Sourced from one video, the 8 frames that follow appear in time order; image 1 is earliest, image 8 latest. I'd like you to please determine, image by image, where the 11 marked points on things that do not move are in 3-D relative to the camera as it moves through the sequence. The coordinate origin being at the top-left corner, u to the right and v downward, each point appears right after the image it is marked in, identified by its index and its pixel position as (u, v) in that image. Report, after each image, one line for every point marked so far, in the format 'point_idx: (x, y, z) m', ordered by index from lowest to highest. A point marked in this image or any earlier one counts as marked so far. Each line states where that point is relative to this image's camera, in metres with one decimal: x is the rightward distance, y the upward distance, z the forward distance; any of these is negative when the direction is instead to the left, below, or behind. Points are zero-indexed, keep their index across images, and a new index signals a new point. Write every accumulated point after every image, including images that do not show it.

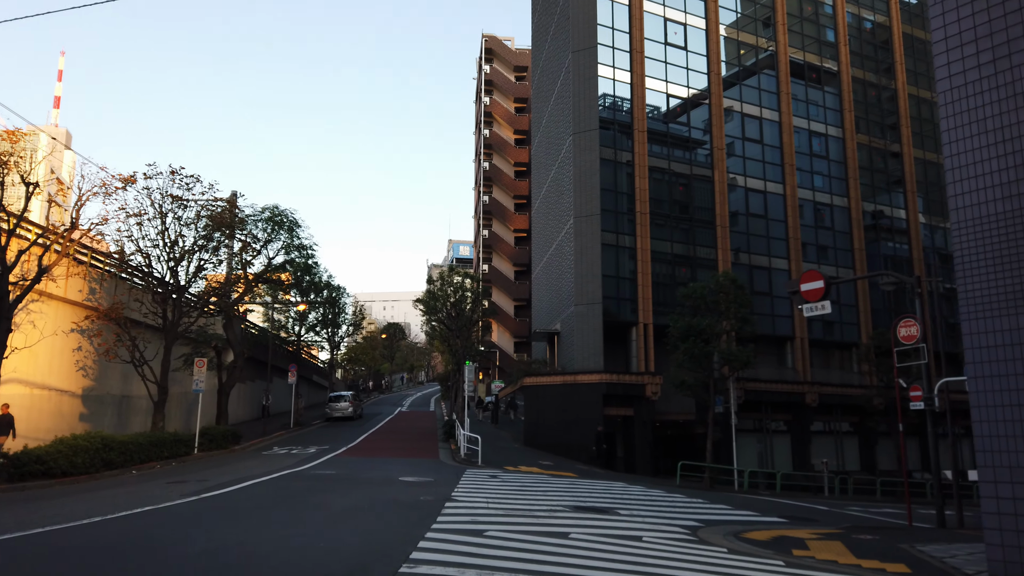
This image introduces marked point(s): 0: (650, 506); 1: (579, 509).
0: (+3.6, -5.7, +19.9) m
1: (+1.6, -5.2, +18.0) m
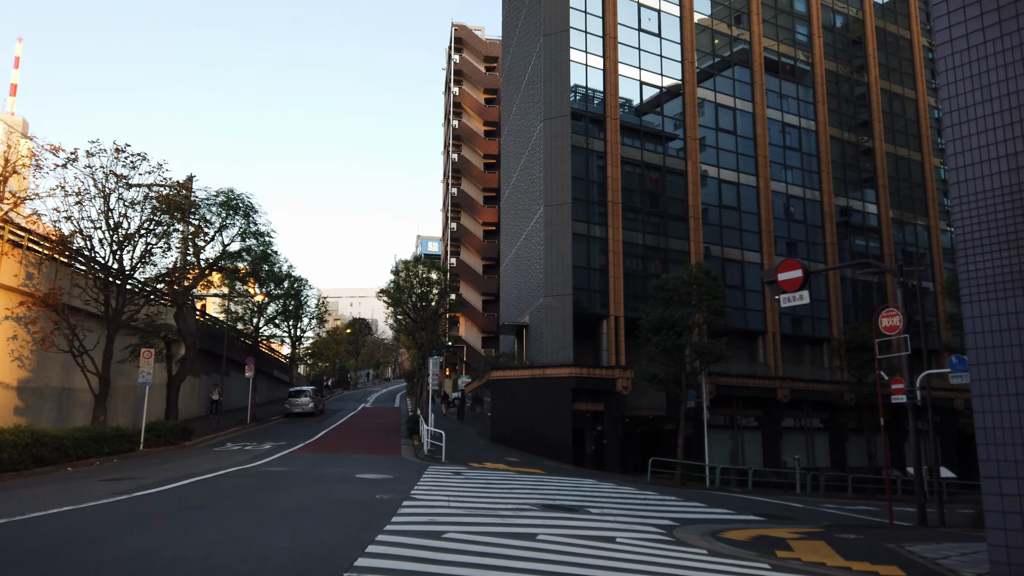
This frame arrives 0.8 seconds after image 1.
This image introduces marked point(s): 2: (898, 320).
0: (+2.7, -5.4, +18.9) m
1: (+0.8, -4.9, +16.9) m
2: (+9.4, -0.8, +18.5) m
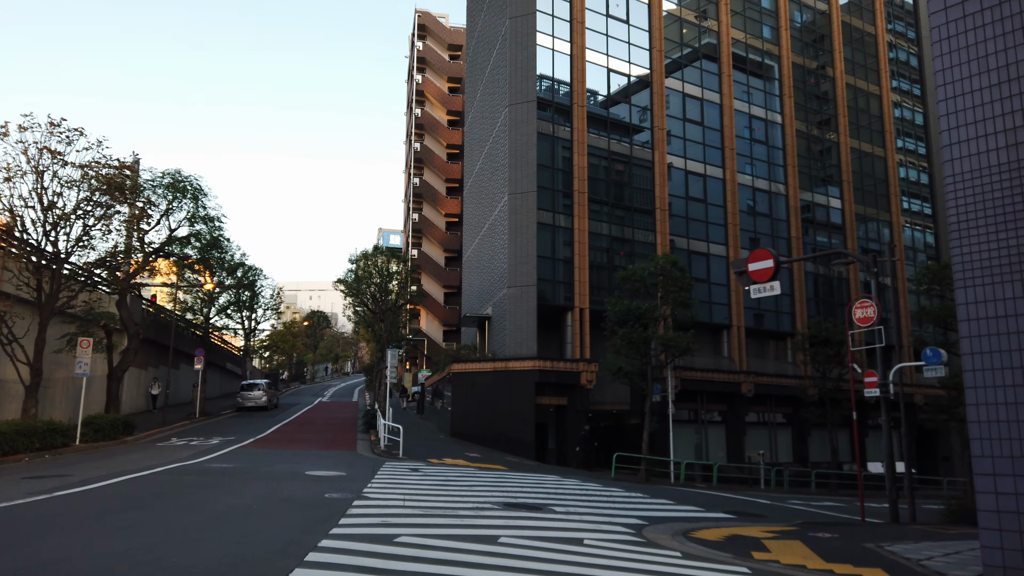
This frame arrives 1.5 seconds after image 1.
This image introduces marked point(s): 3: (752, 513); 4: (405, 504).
0: (+1.8, -5.1, +18.0) m
1: (-0.1, -4.6, +15.9) m
2: (+8.5, -0.6, +18.0) m
3: (+5.8, -5.5, +18.5) m
4: (-2.1, -4.3, +15.1) m
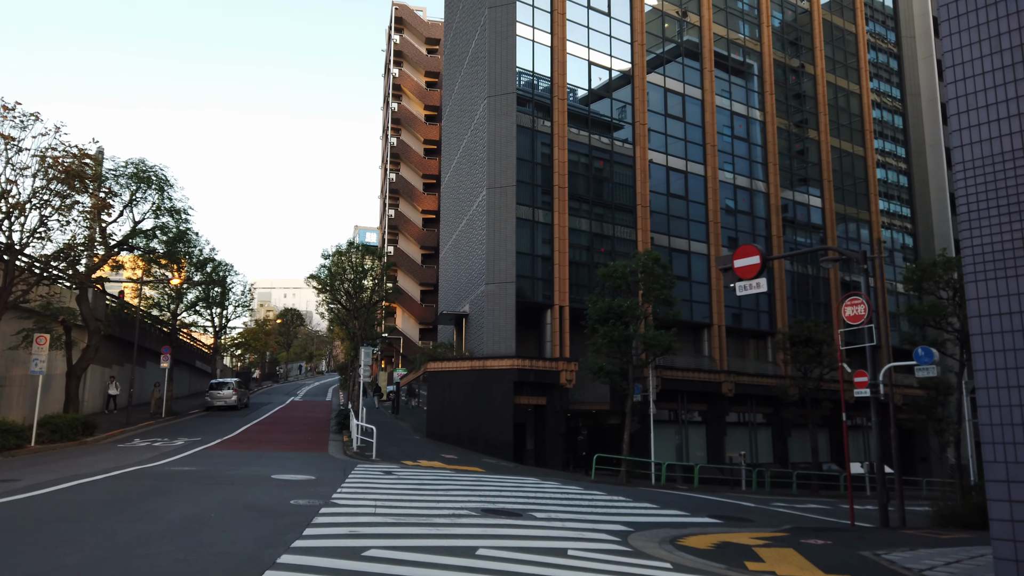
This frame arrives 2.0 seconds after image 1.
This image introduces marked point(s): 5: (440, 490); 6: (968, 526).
0: (+1.3, -5.0, +17.3) m
1: (-0.5, -4.5, +15.1) m
2: (+8.0, -0.5, +17.4) m
3: (+5.3, -5.4, +17.8) m
4: (-2.5, -4.1, +14.2) m
5: (-1.8, -5.1, +19.2) m
6: (+11.0, -5.7, +18.3) m
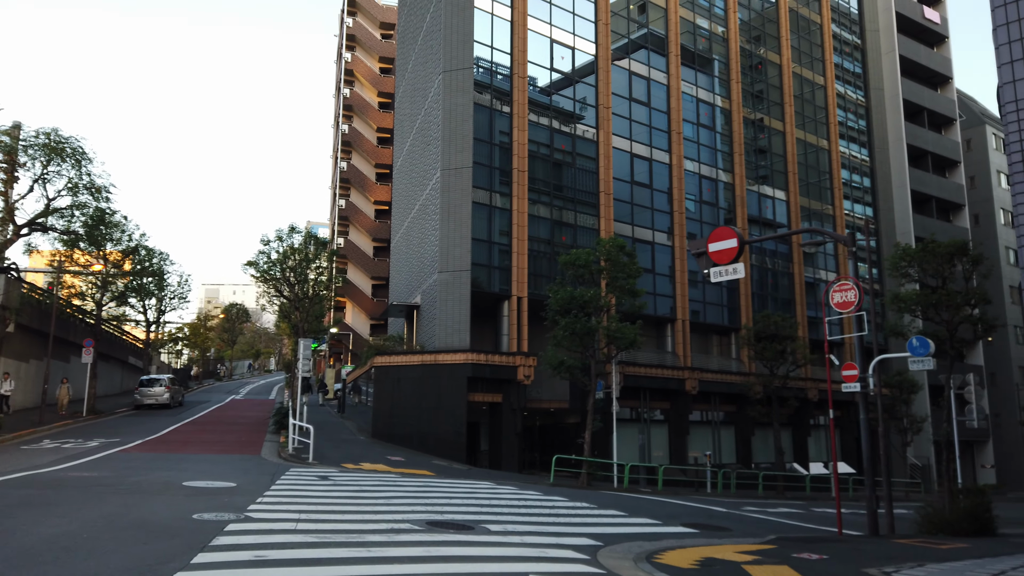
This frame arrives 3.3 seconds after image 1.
0: (+0.3, -4.6, +15.3) m
1: (-1.4, -4.1, +13.0) m
2: (+7.1, -0.2, +15.8) m
3: (+4.3, -5.0, +16.1) m
4: (-3.3, -3.7, +12.0) m
5: (-2.9, -4.7, +17.0) m
6: (+9.9, -5.4, +16.8) m
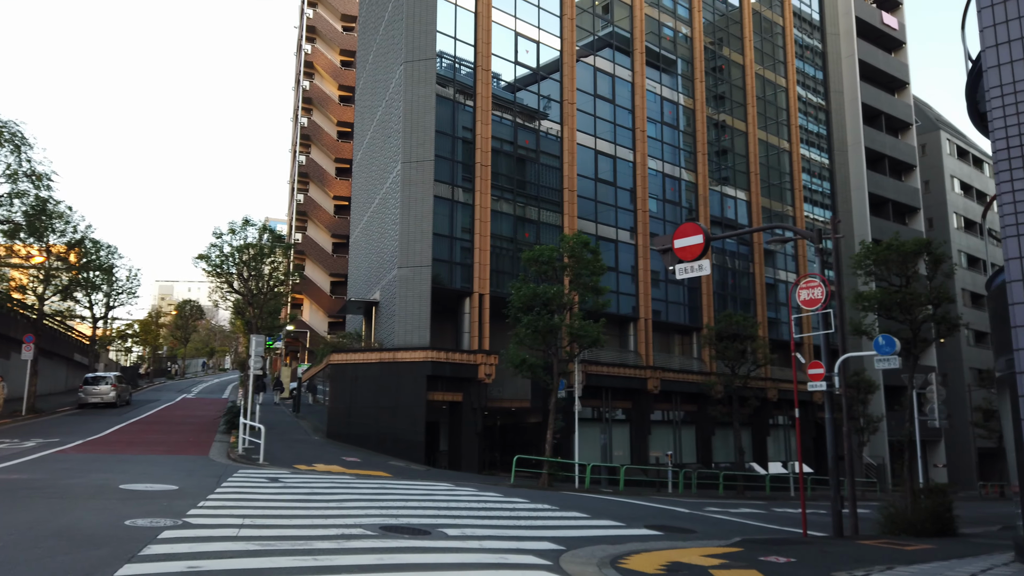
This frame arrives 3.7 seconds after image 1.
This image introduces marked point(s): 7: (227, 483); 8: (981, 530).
0: (-0.5, -4.5, +14.7) m
1: (-2.0, -3.9, +12.4) m
2: (+6.3, -0.1, +15.6) m
3: (+3.4, -4.9, +15.7) m
4: (-3.9, -3.6, +11.2) m
5: (-3.8, -4.5, +16.3) m
6: (+9.0, -5.4, +16.8) m
7: (-6.4, -4.4, +17.1) m
8: (+11.9, -6.2, +19.4) m
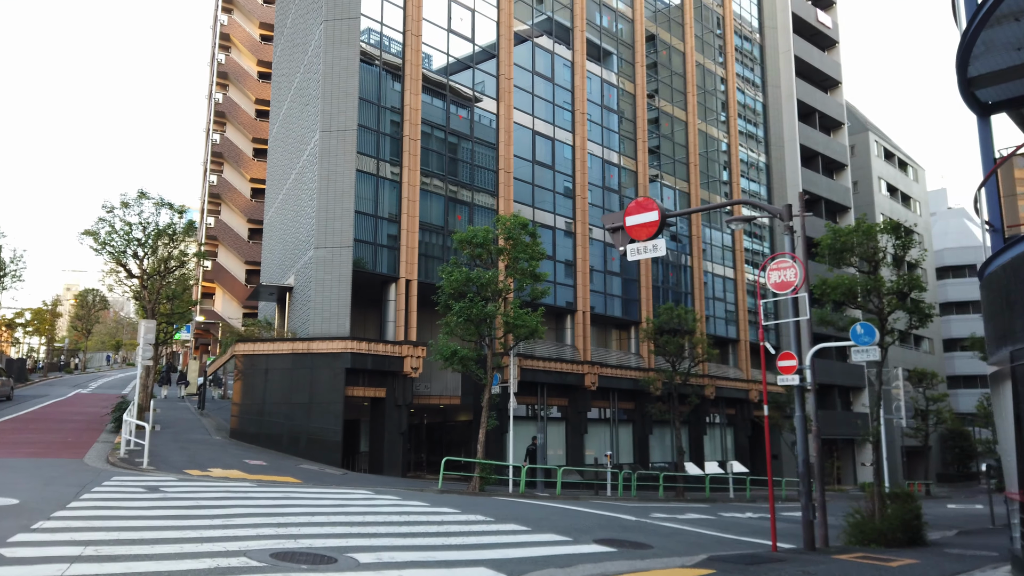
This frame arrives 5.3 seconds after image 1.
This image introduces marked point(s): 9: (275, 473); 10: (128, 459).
0: (-1.6, -4.0, +12.3) m
1: (-3.0, -3.4, +9.9) m
2: (+5.1, +0.3, +13.8) m
3: (+2.2, -4.5, +13.7) m
4: (-4.8, -3.1, +8.5) m
5: (-5.1, -4.0, +13.5) m
6: (+7.6, -5.1, +15.2) m
7: (-7.7, -3.8, +14.1) m
8: (+10.2, -5.9, +18.2) m
9: (-6.2, -4.8, +19.9) m
10: (-9.6, -4.3, +19.1) m
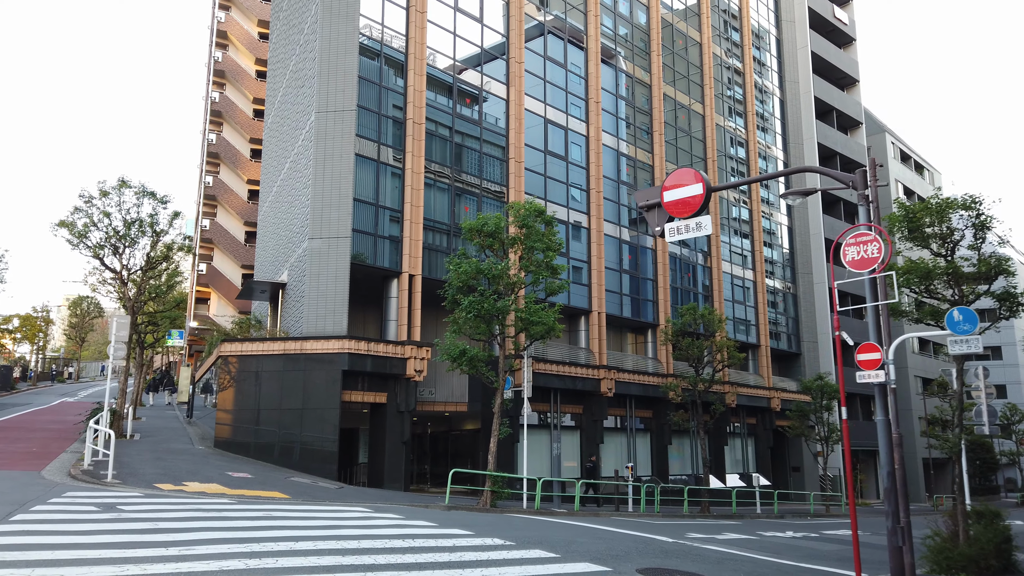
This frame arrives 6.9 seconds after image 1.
0: (-1.2, -3.7, +10.0) m
1: (-2.6, -3.1, +7.6) m
2: (+5.5, +0.6, +11.6) m
3: (+2.6, -4.2, +11.4) m
4: (-4.4, -2.7, +6.3) m
5: (-4.7, -3.7, +11.3) m
6: (+8.0, -4.8, +12.9) m
7: (-7.3, -3.5, +11.8) m
8: (+10.6, -5.7, +15.8) m
9: (-5.8, -4.6, +17.6) m
10: (-9.2, -4.0, +16.8) m
